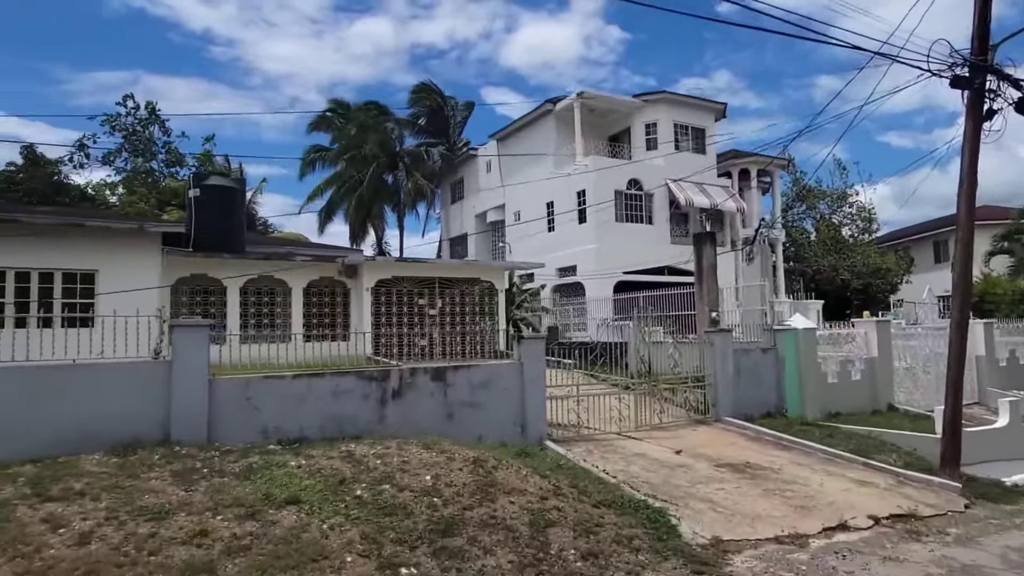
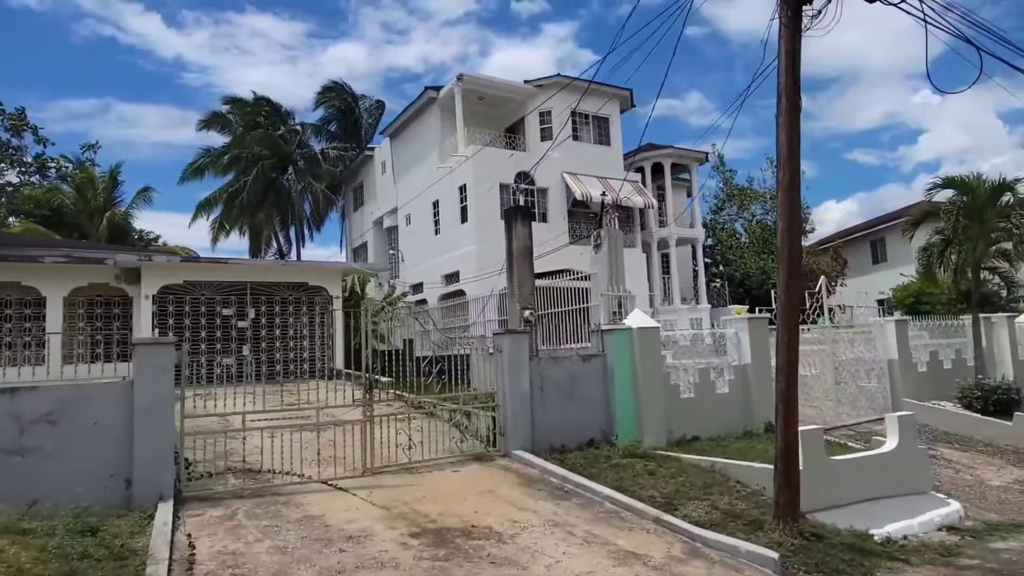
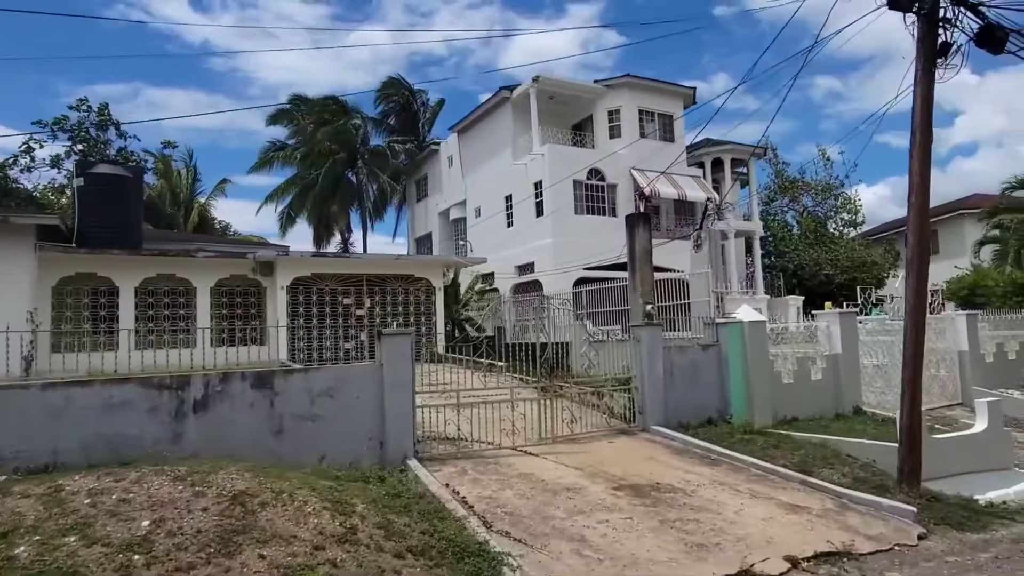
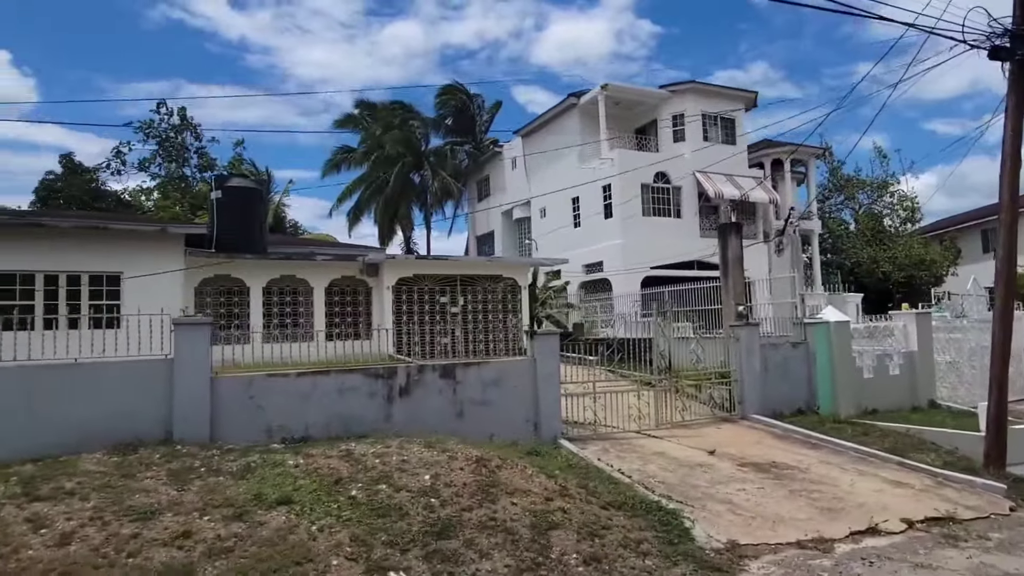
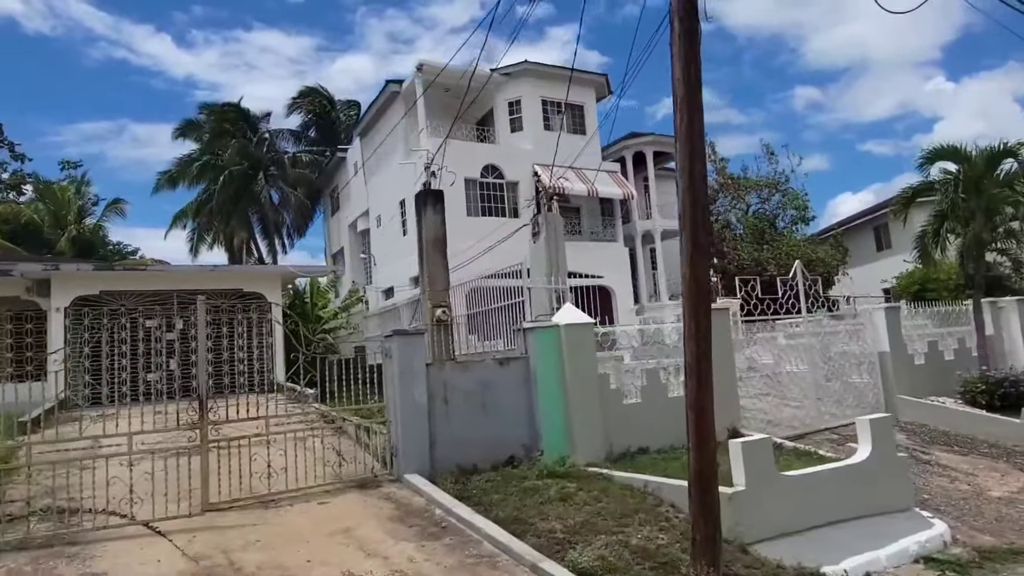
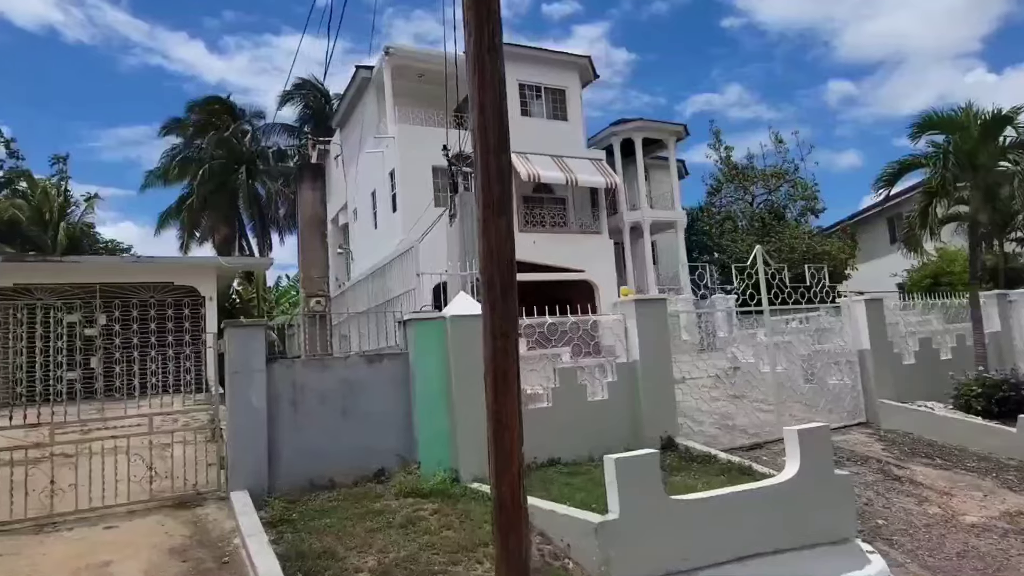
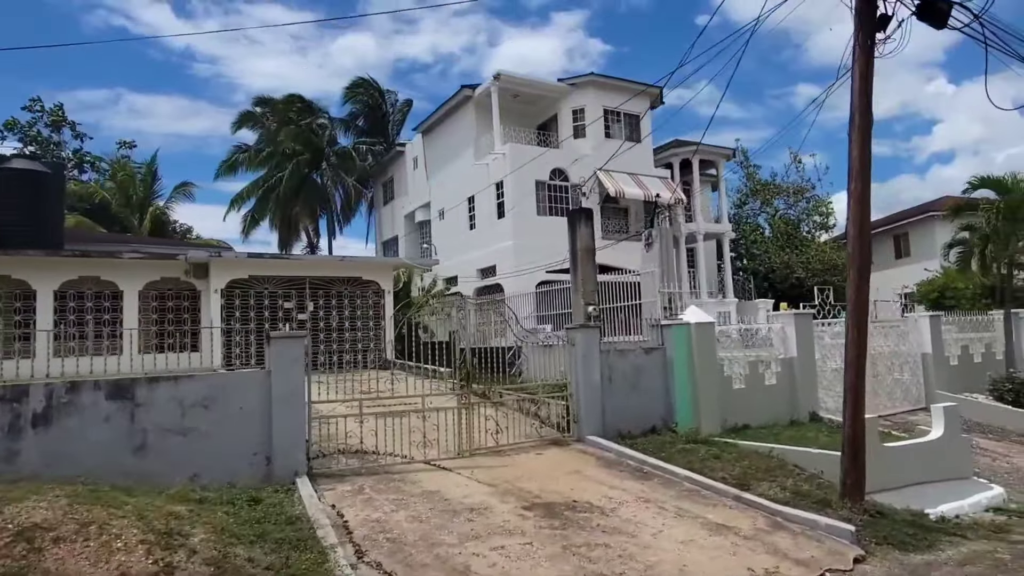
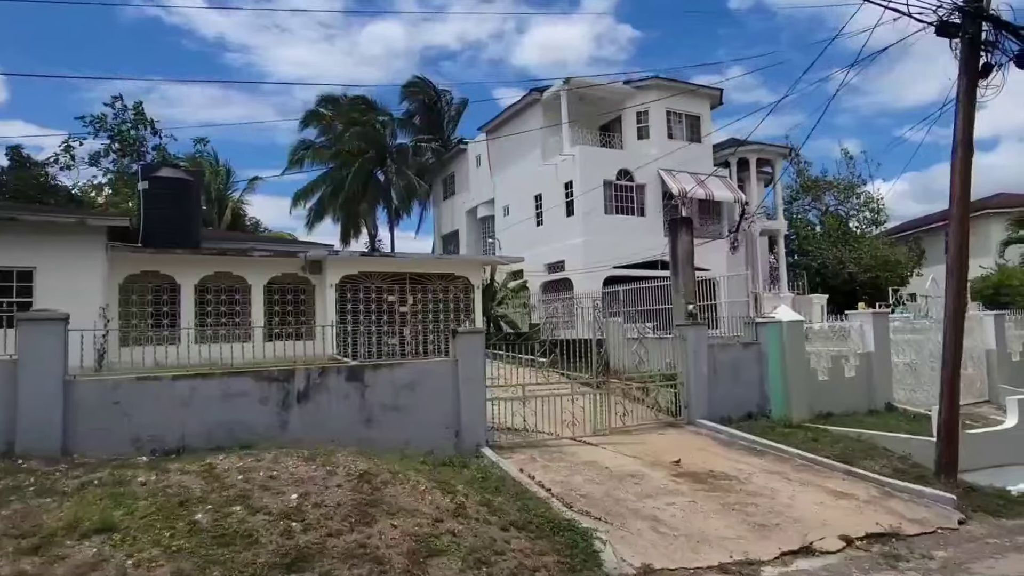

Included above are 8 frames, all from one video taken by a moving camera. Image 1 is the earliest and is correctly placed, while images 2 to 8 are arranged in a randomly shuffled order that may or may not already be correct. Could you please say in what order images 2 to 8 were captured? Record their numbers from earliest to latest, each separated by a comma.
4, 8, 3, 7, 2, 5, 6
